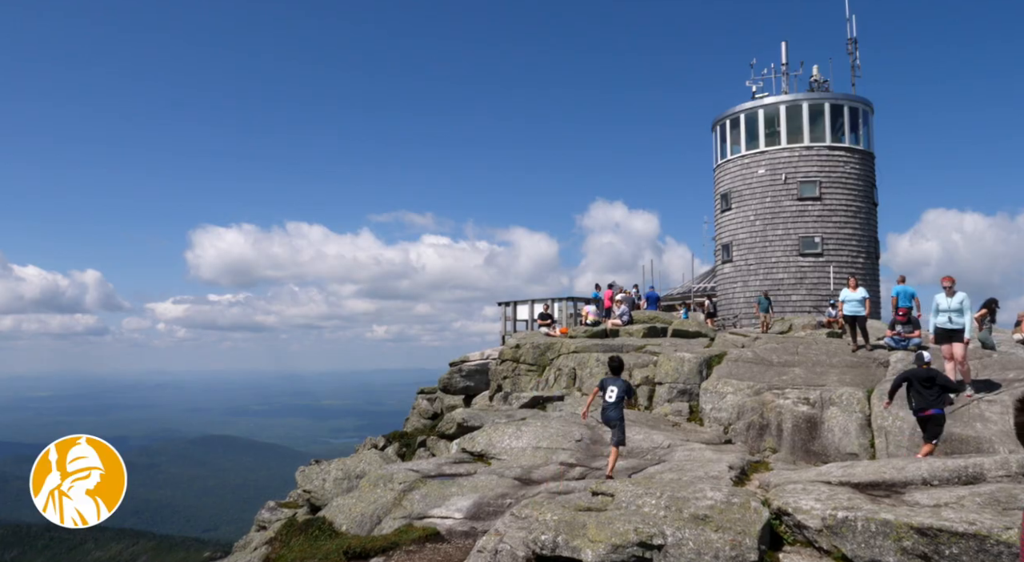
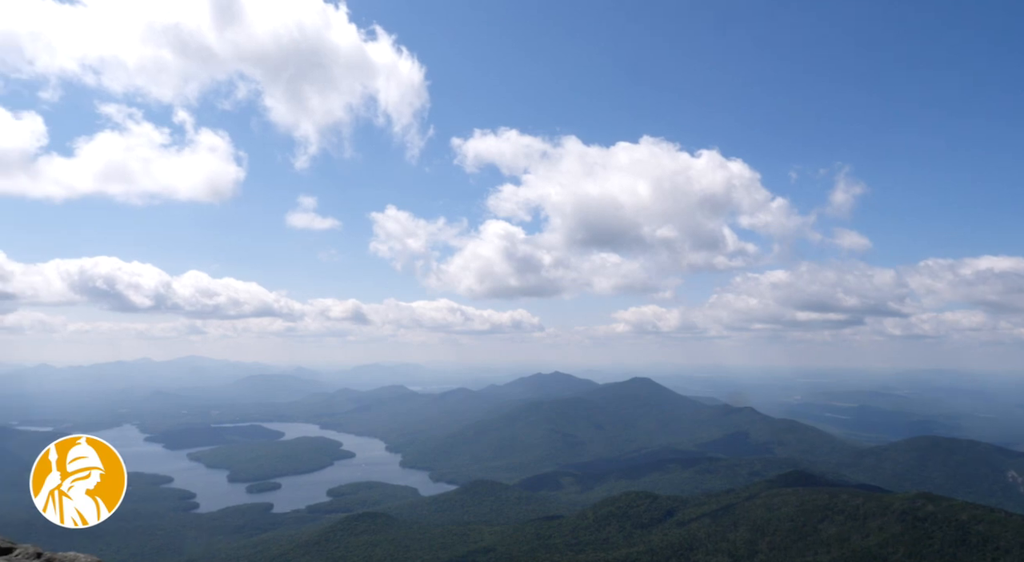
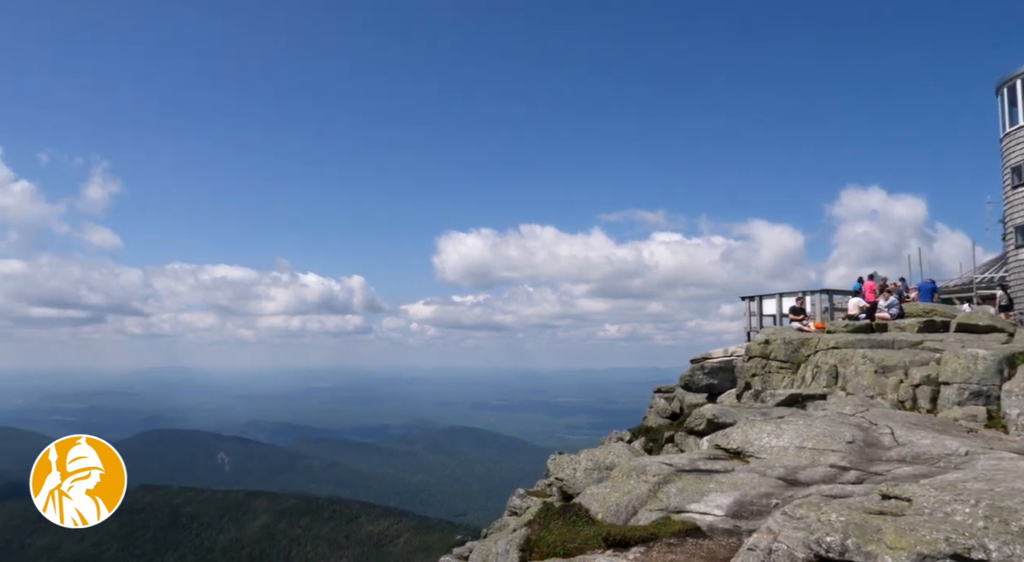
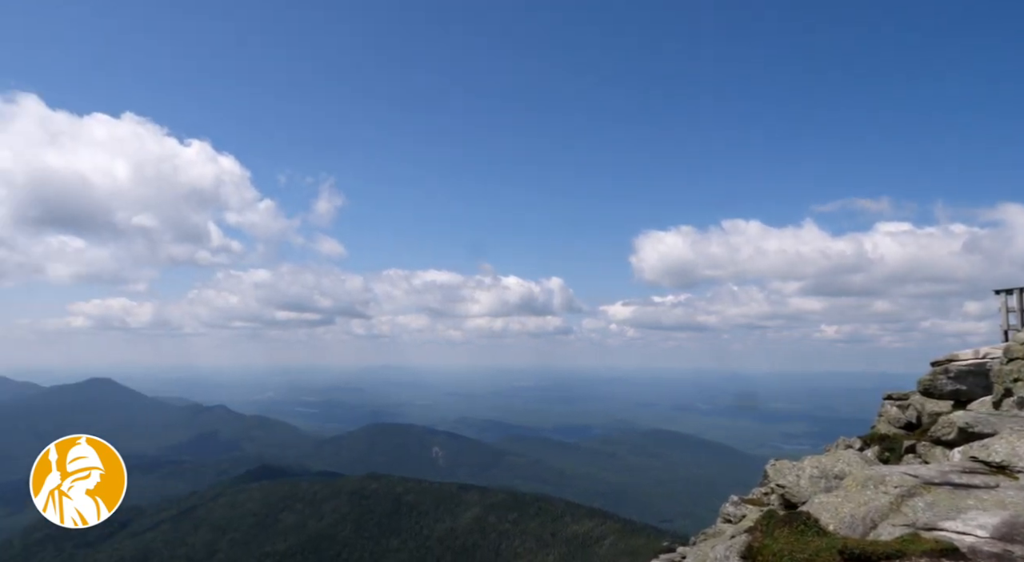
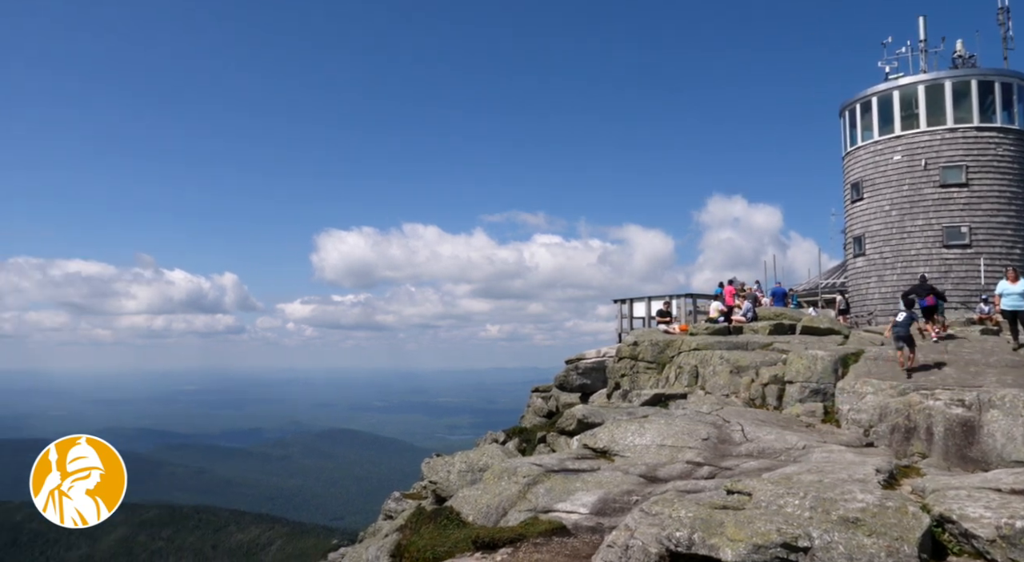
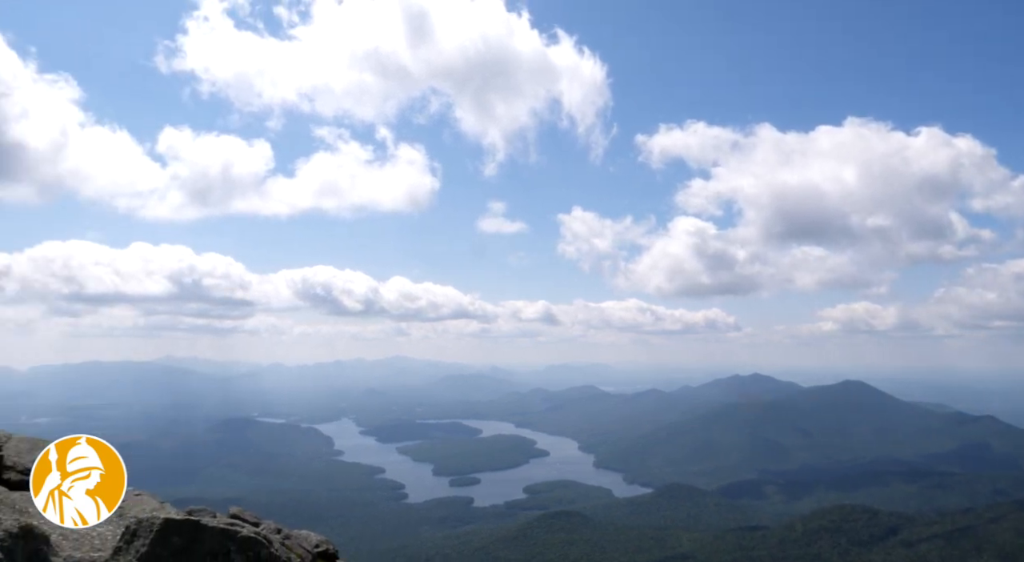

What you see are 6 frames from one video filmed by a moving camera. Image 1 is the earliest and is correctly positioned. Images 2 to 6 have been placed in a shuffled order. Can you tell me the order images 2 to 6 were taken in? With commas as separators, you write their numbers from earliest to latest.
5, 3, 4, 2, 6
